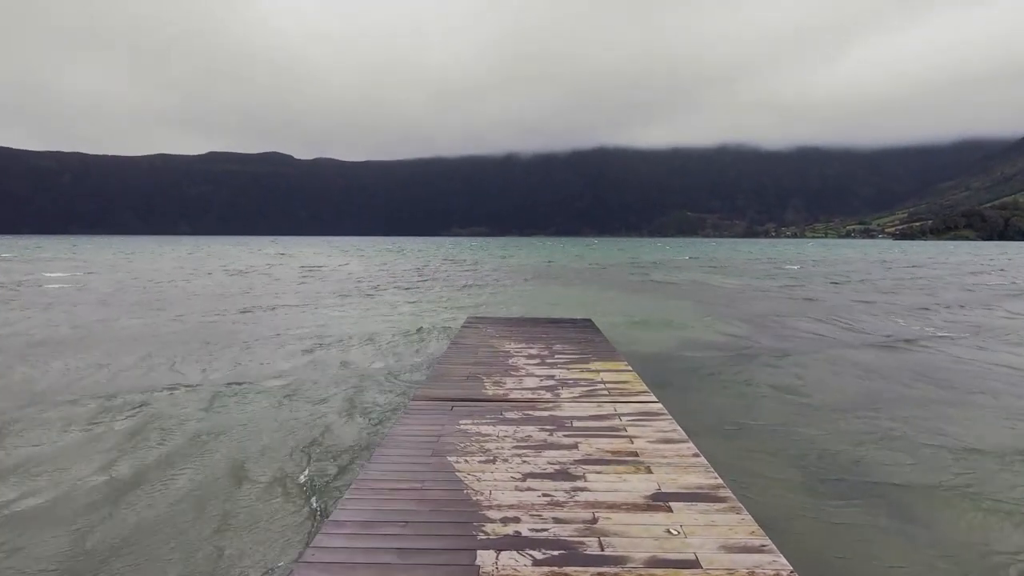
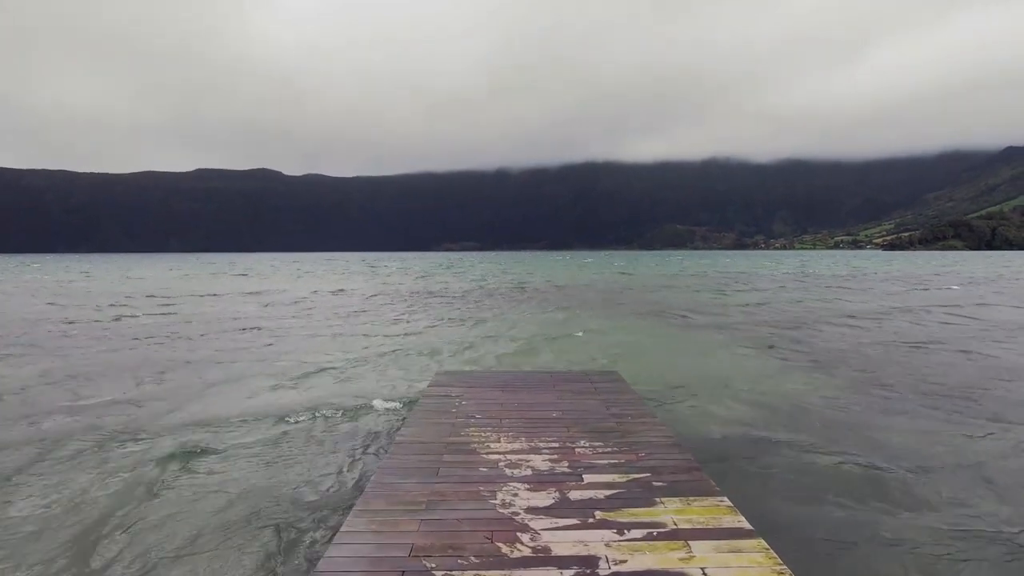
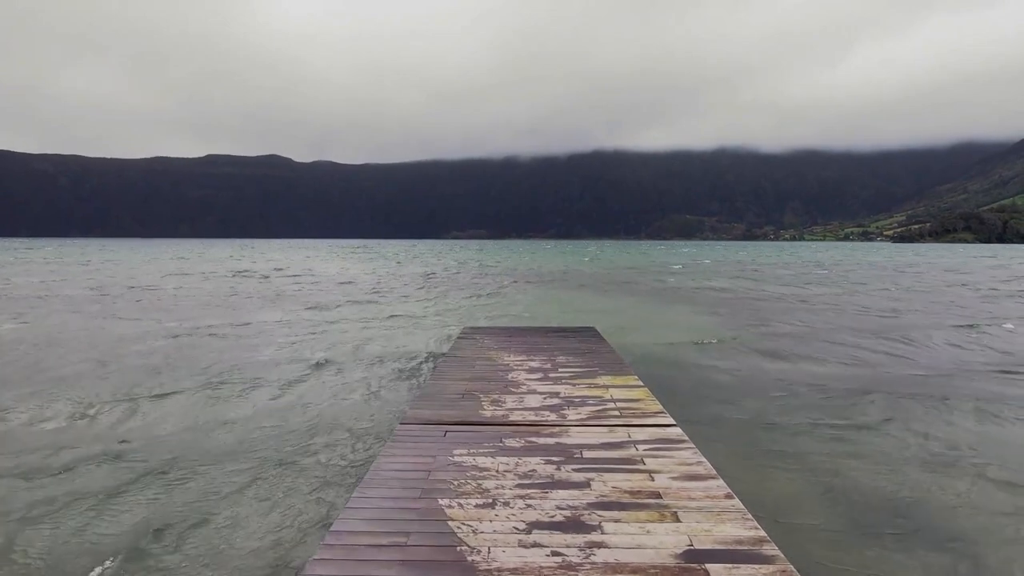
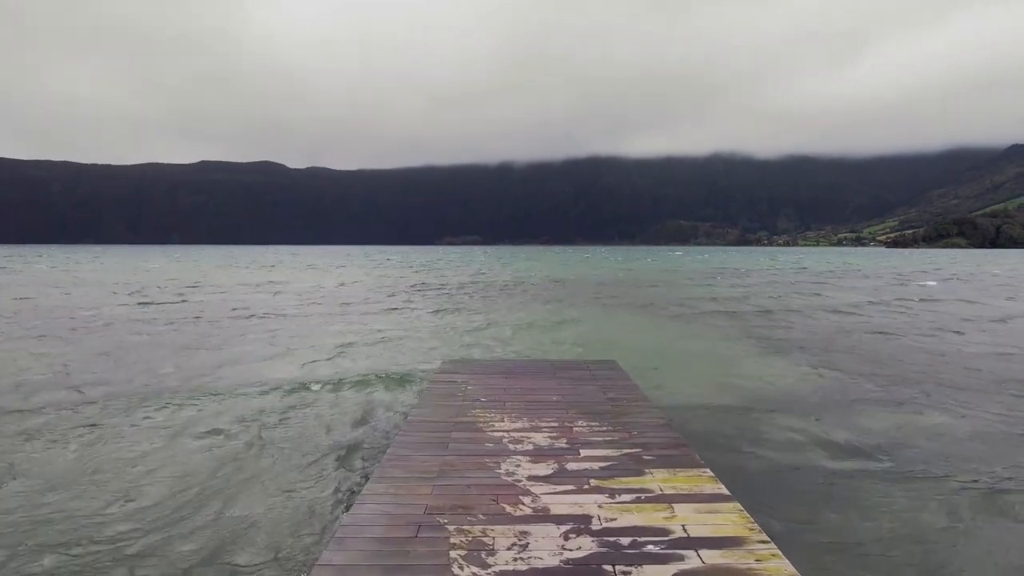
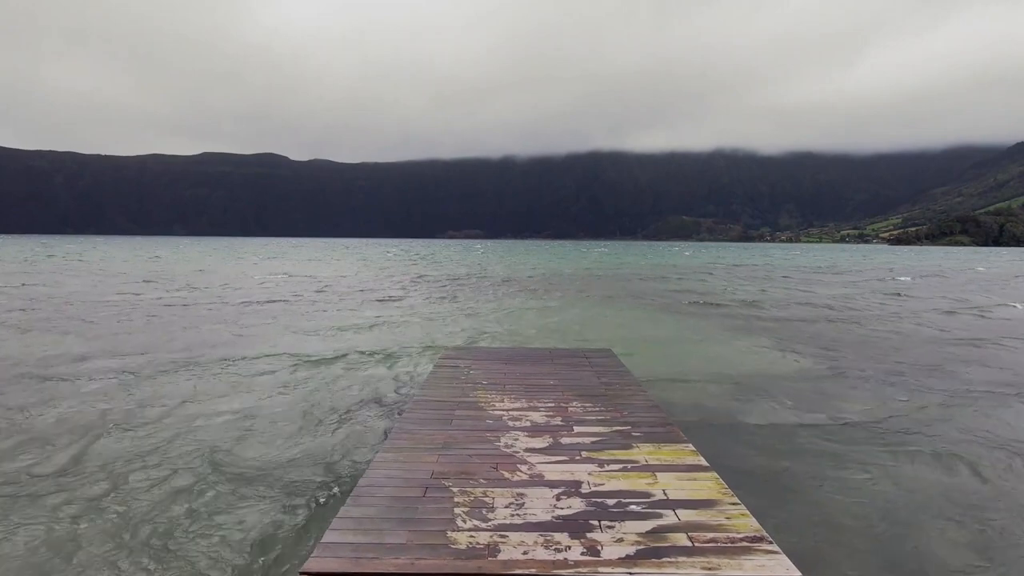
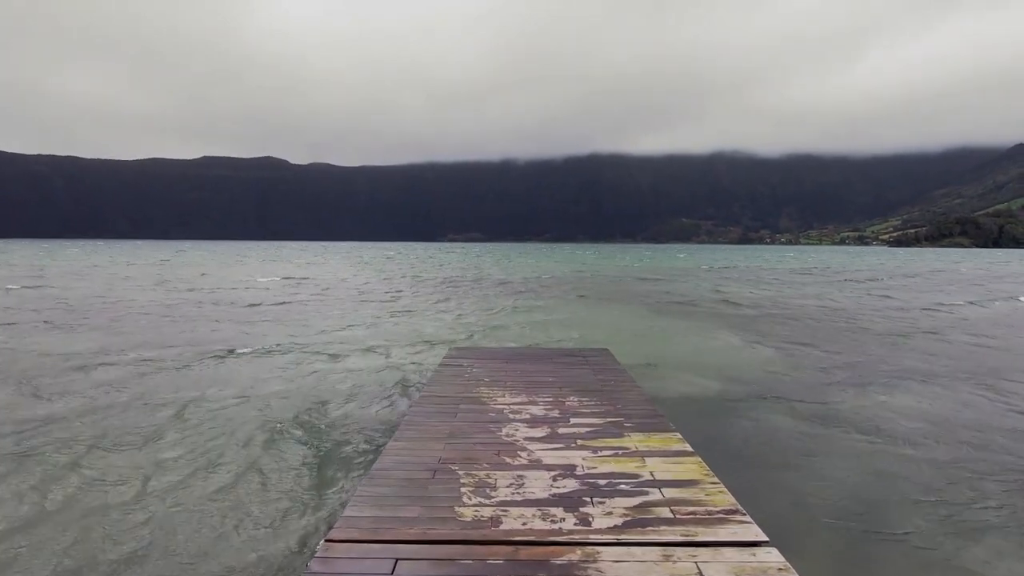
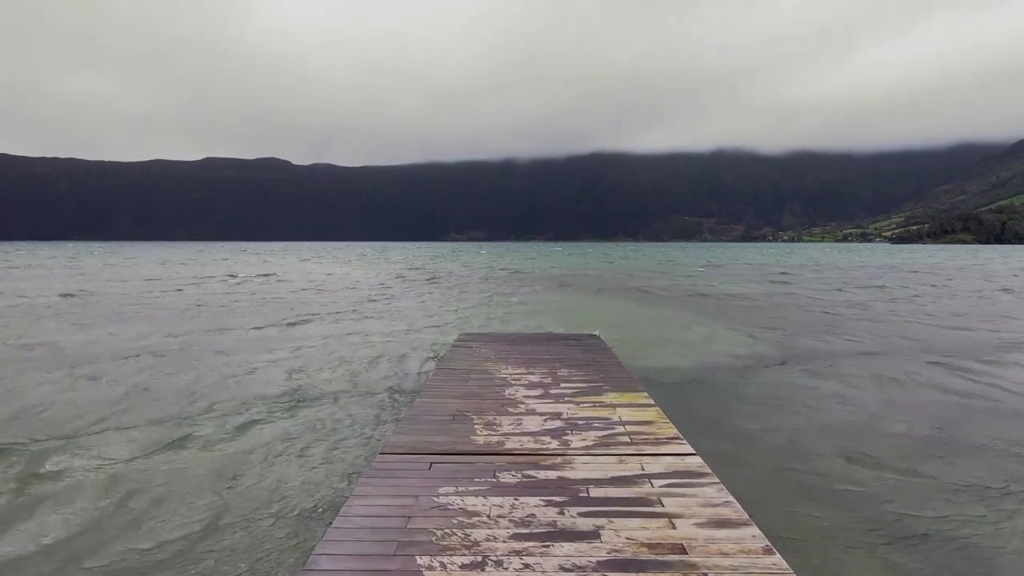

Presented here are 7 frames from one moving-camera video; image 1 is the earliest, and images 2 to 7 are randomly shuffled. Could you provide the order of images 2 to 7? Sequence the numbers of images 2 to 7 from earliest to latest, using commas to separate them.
3, 7, 6, 5, 4, 2
